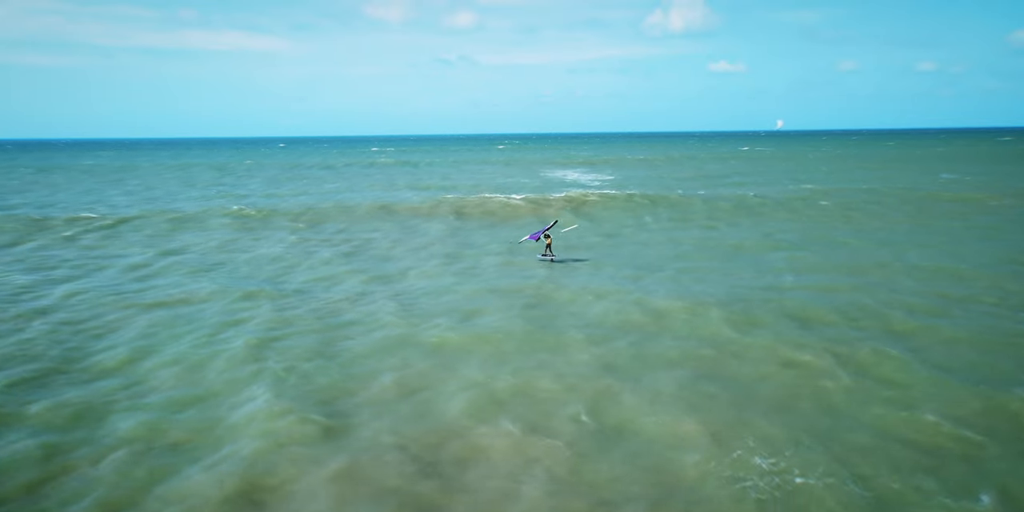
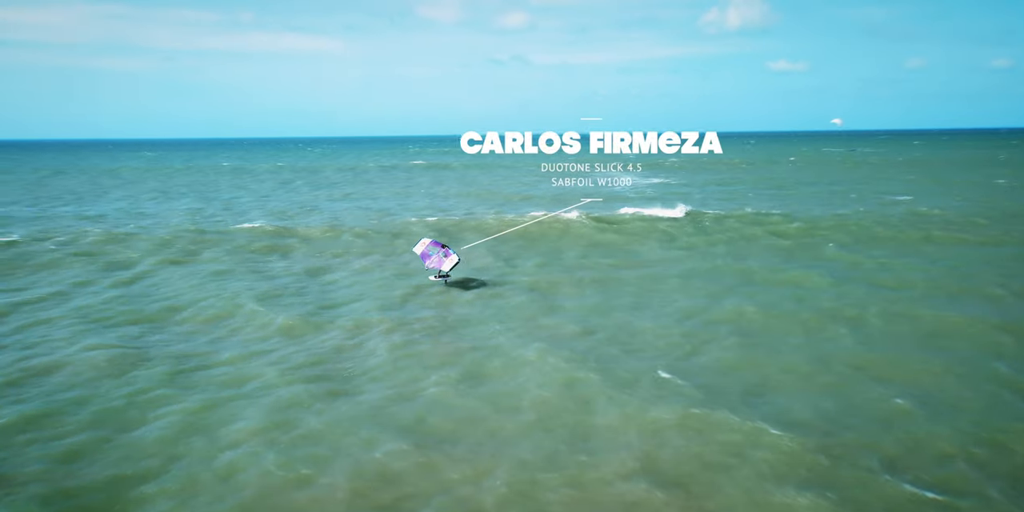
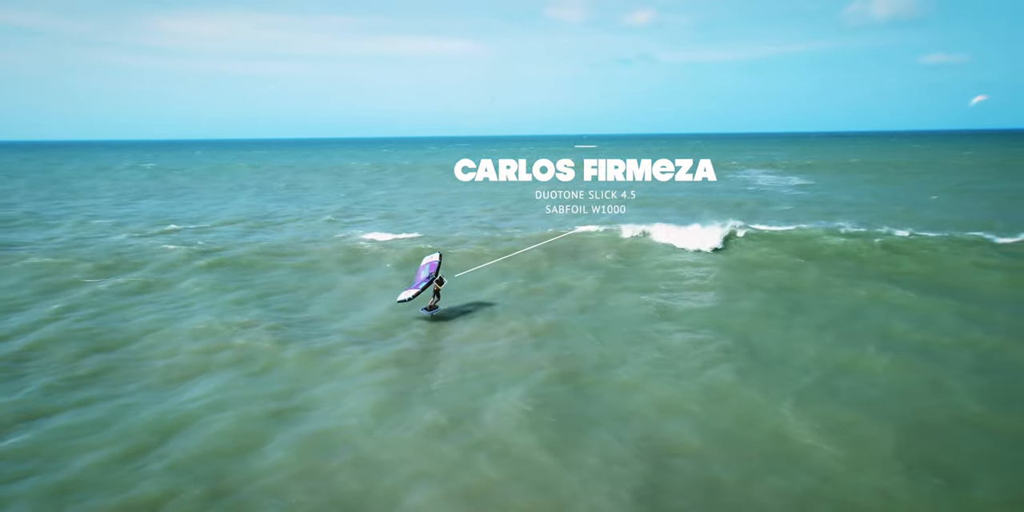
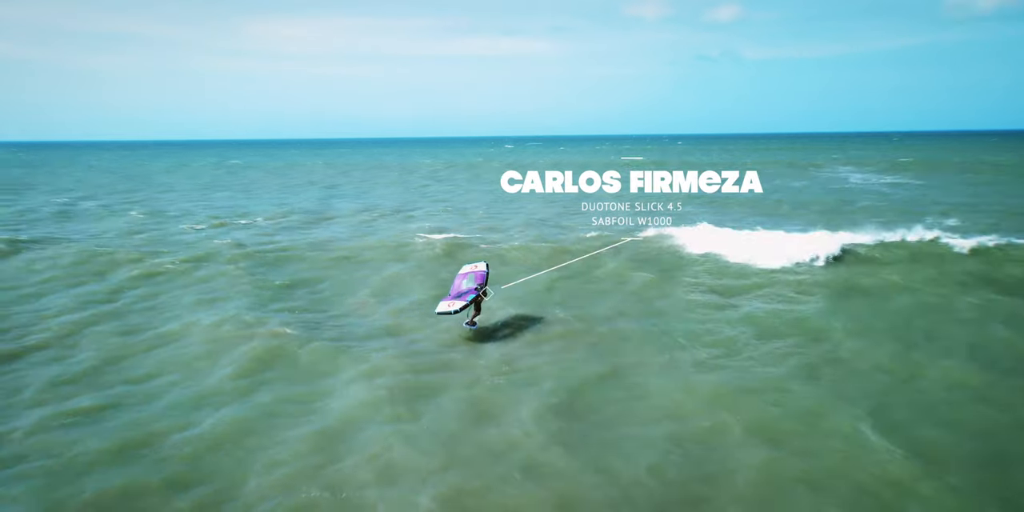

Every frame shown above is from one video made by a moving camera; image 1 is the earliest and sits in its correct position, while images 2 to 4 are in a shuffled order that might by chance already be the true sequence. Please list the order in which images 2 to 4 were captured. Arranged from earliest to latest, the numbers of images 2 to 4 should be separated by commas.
2, 3, 4
